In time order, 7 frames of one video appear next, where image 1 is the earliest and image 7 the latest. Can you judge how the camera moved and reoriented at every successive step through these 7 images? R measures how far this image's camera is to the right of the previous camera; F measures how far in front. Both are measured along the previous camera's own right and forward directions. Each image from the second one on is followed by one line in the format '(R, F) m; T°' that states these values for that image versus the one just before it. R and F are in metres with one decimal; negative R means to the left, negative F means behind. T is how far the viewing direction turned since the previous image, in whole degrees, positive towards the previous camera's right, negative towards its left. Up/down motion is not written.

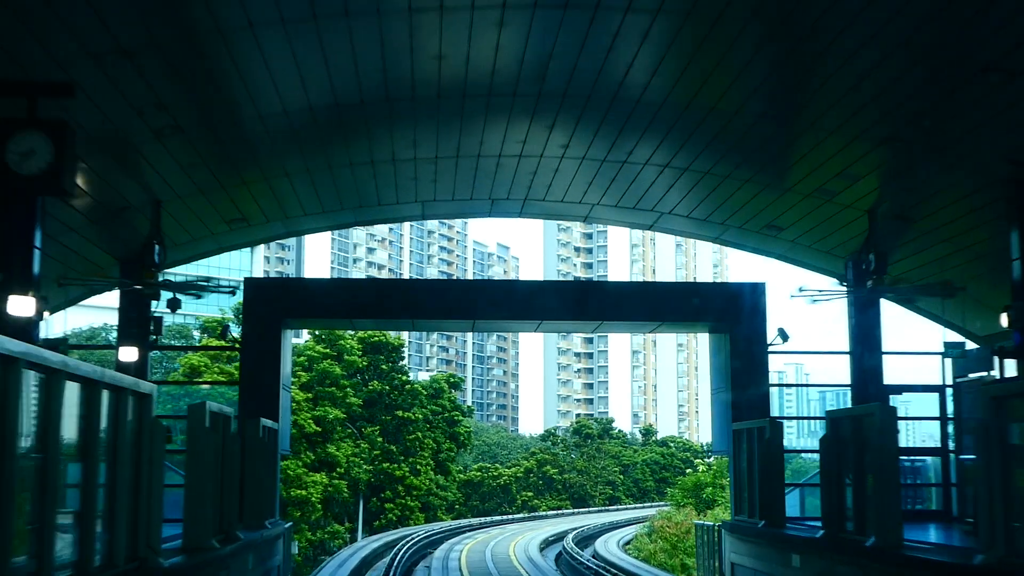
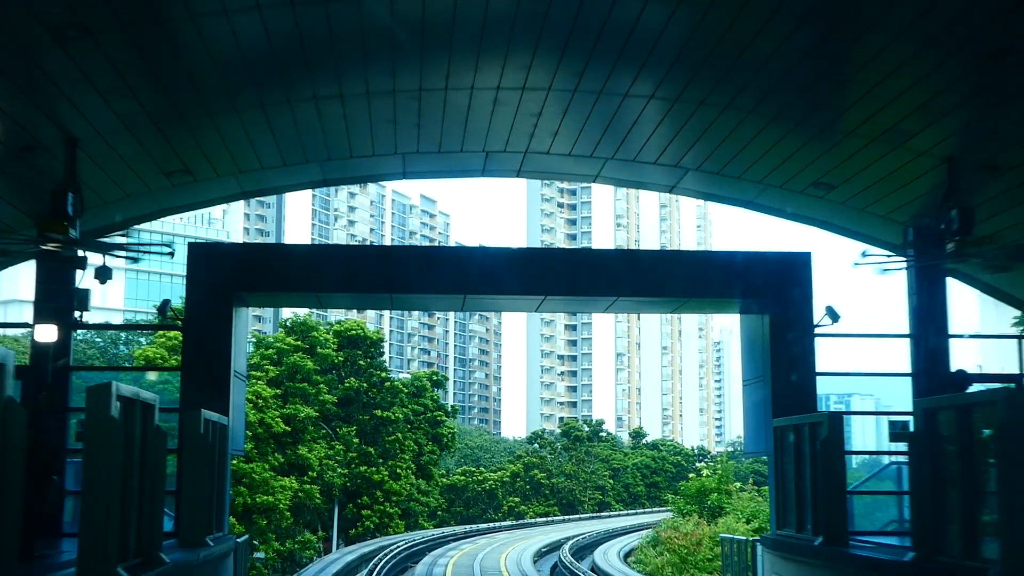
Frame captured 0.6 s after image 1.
(-0.3, +3.1) m; +1°
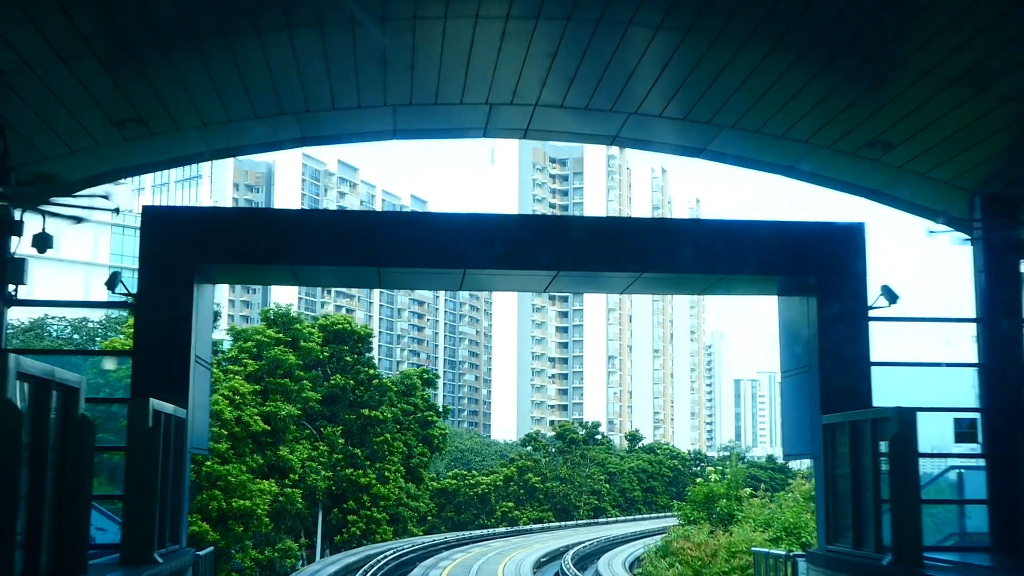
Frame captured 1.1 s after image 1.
(-0.2, +2.2) m; +1°
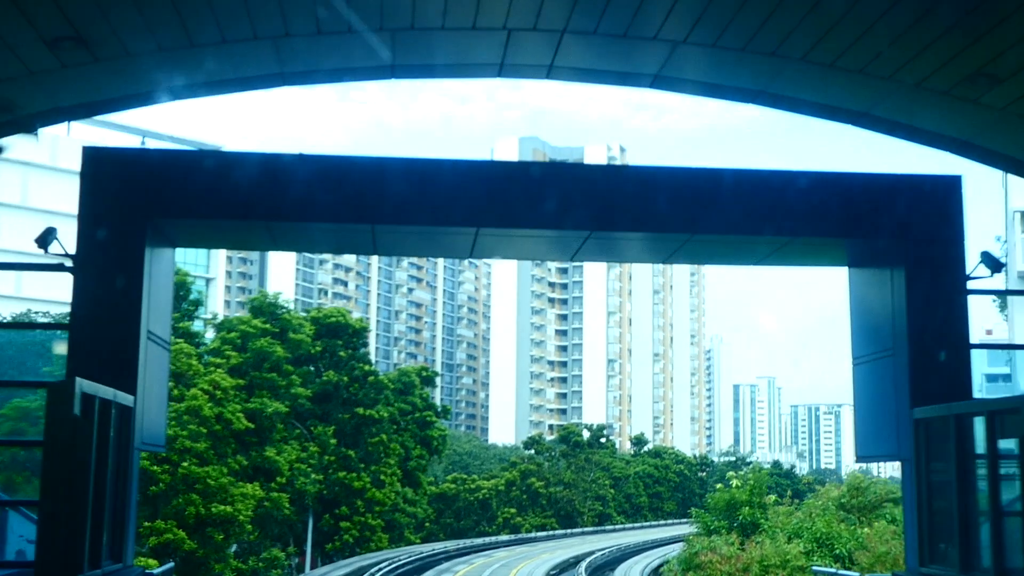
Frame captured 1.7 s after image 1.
(-0.3, +2.4) m; 0°
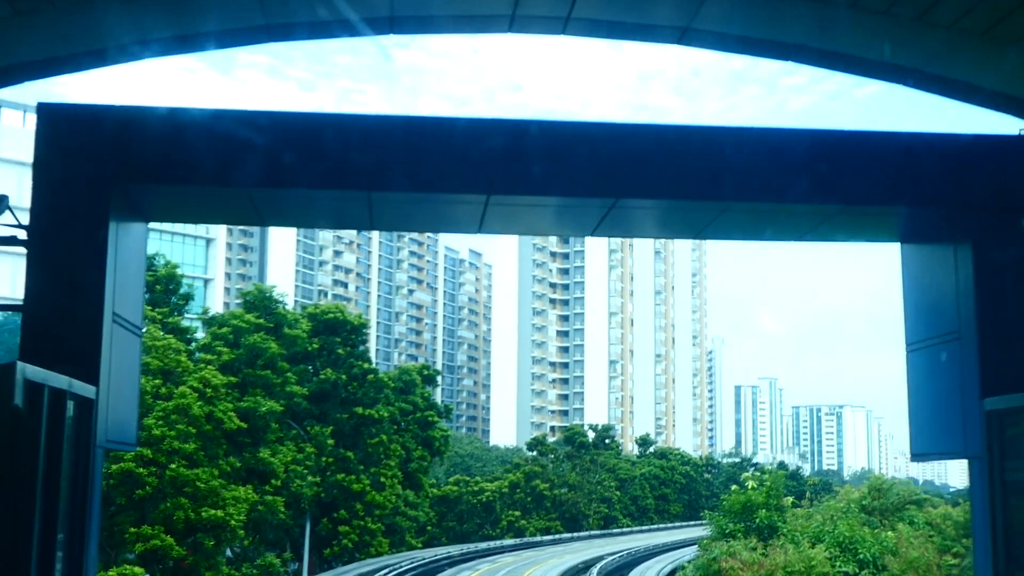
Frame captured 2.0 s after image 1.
(-0.1, +1.3) m; 0°
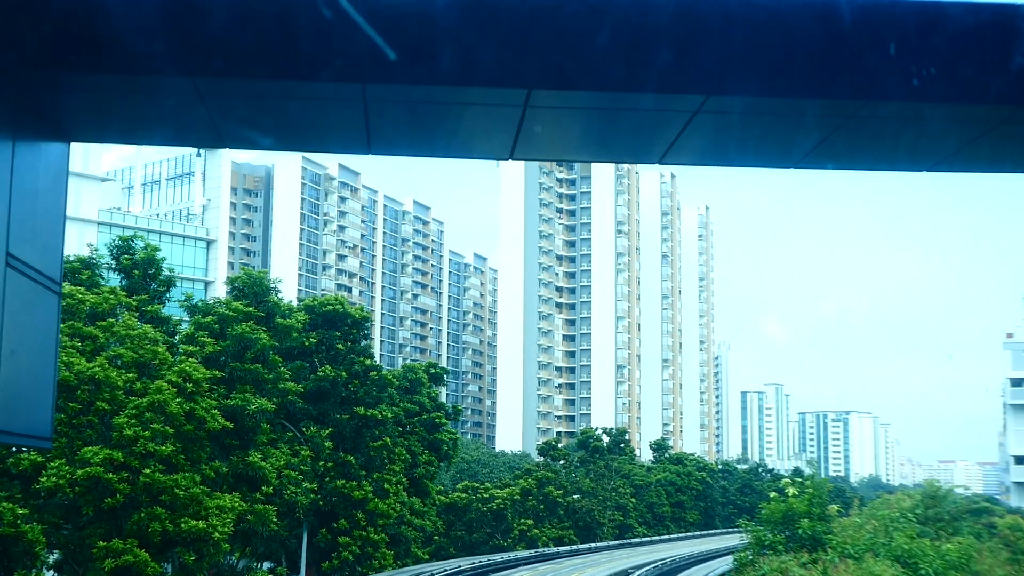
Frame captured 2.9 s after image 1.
(-0.3, +2.7) m; 0°
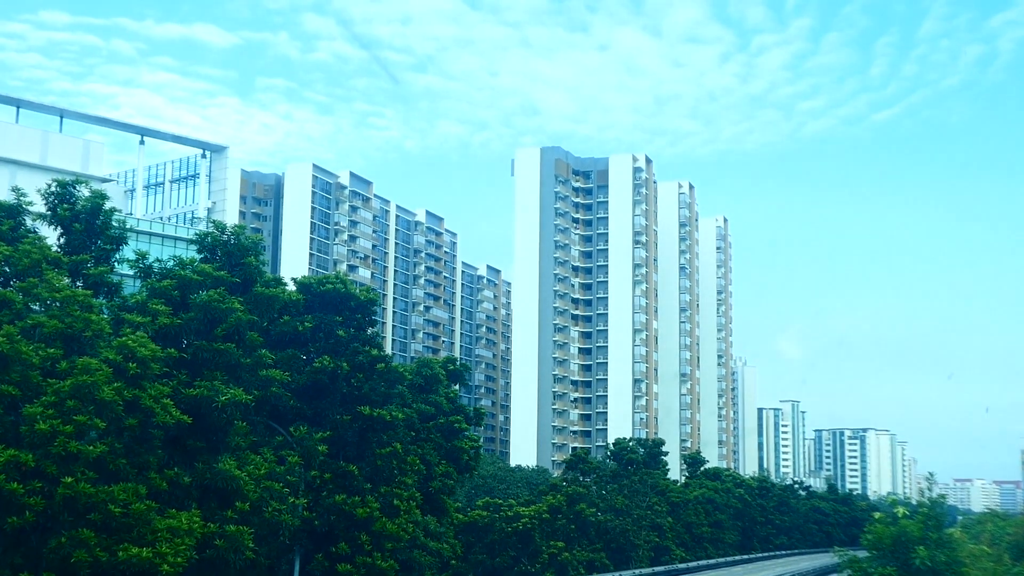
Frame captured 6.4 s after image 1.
(-0.6, +5.3) m; -1°
